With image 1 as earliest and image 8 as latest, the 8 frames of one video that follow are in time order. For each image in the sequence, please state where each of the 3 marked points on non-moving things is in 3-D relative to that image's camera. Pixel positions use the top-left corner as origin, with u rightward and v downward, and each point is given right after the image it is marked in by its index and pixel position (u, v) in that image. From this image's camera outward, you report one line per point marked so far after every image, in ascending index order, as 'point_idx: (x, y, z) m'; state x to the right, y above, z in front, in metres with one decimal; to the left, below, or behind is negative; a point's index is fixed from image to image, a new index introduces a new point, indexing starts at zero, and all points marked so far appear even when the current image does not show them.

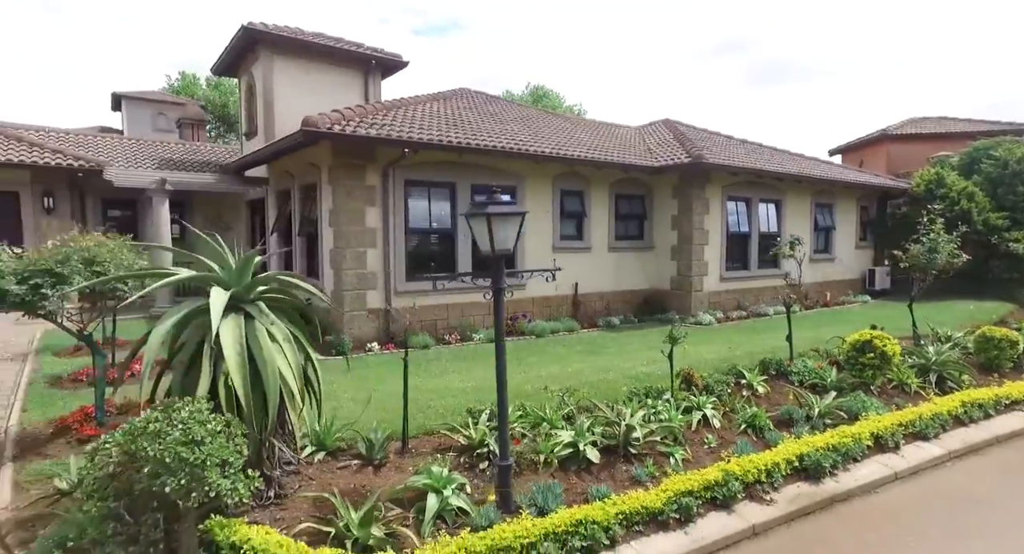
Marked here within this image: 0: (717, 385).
0: (+2.4, -1.2, +6.9) m
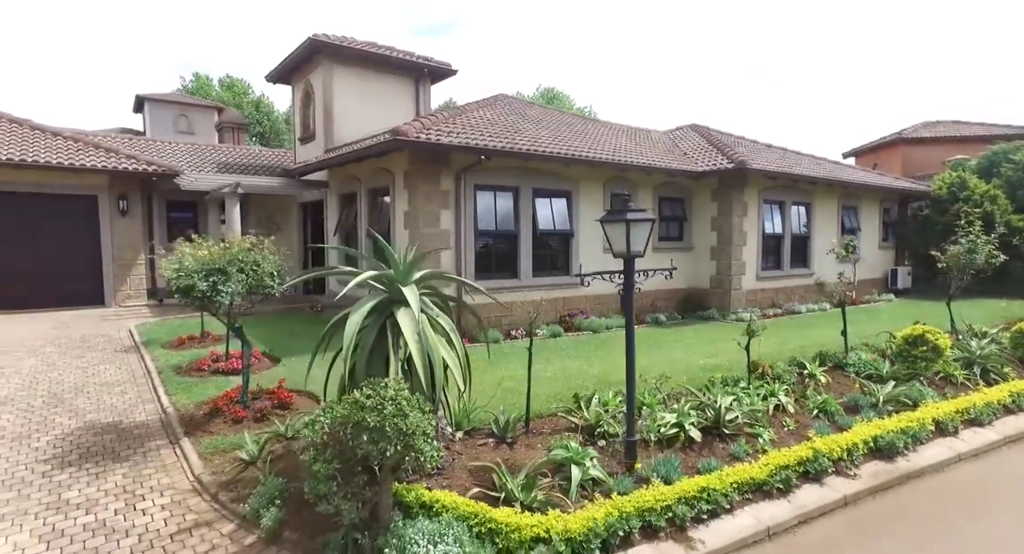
0: (+3.5, -1.2, +7.5) m
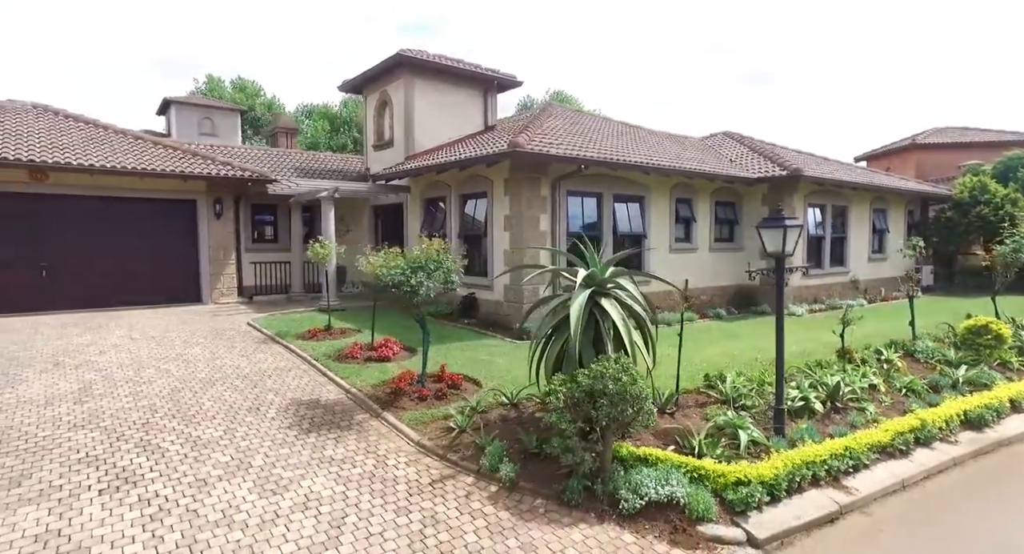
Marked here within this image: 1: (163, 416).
0: (+5.2, -1.2, +8.5) m
1: (-3.7, -1.5, +6.3) m
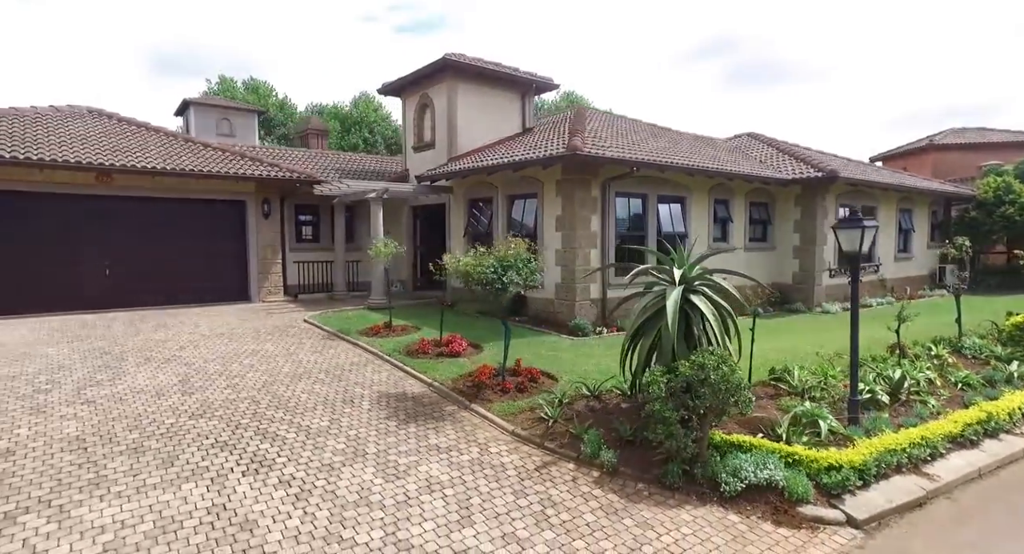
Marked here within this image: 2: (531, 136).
0: (+6.2, -1.2, +8.8) m
1: (-2.7, -1.5, +6.6) m
2: (+0.5, +3.5, +14.6) m
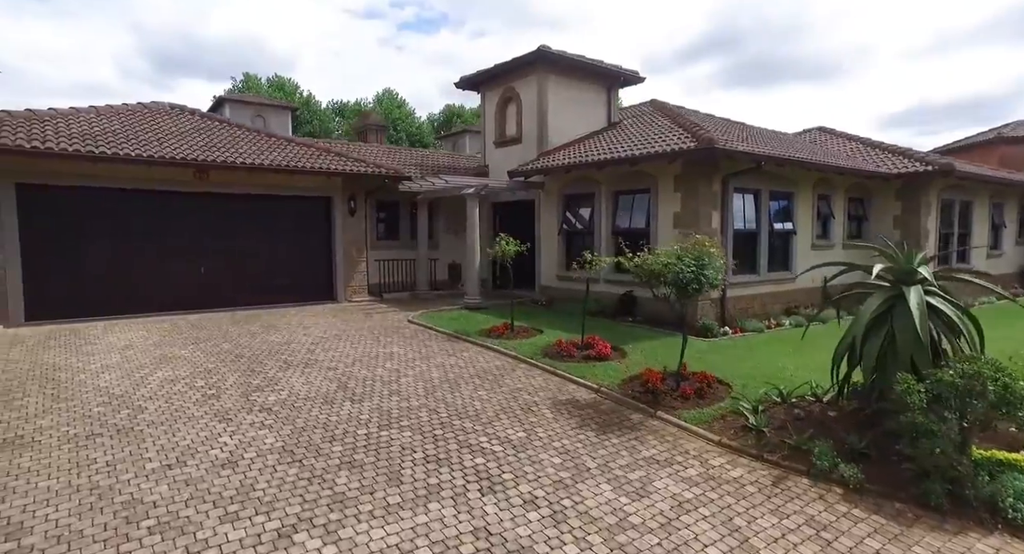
0: (+8.3, -1.1, +8.3) m
1: (-0.7, -1.5, +6.2) m
2: (+2.7, +3.5, +14.1) m
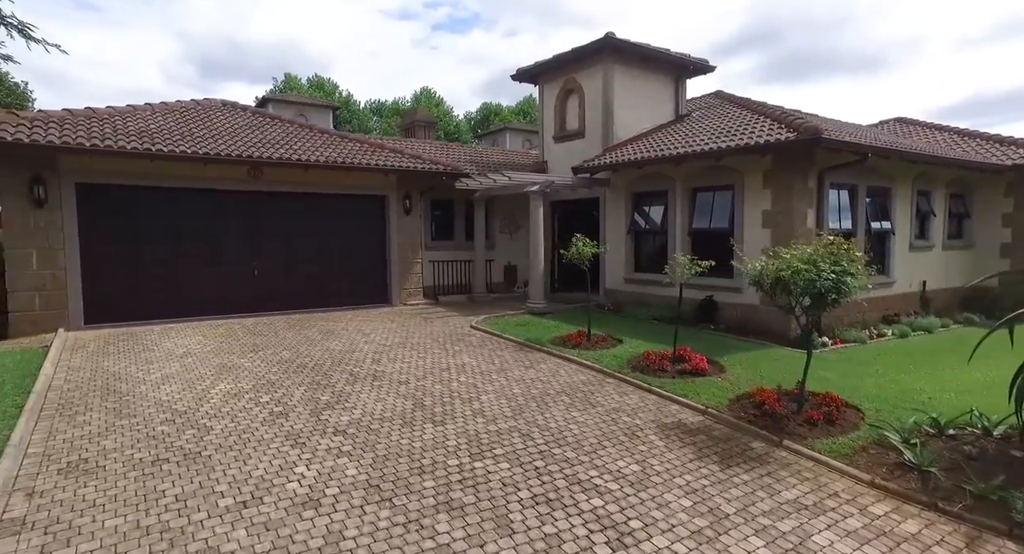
0: (+9.4, -1.2, +7.0) m
1: (+0.3, -1.5, +5.4) m
2: (+4.1, +3.5, +13.1) m
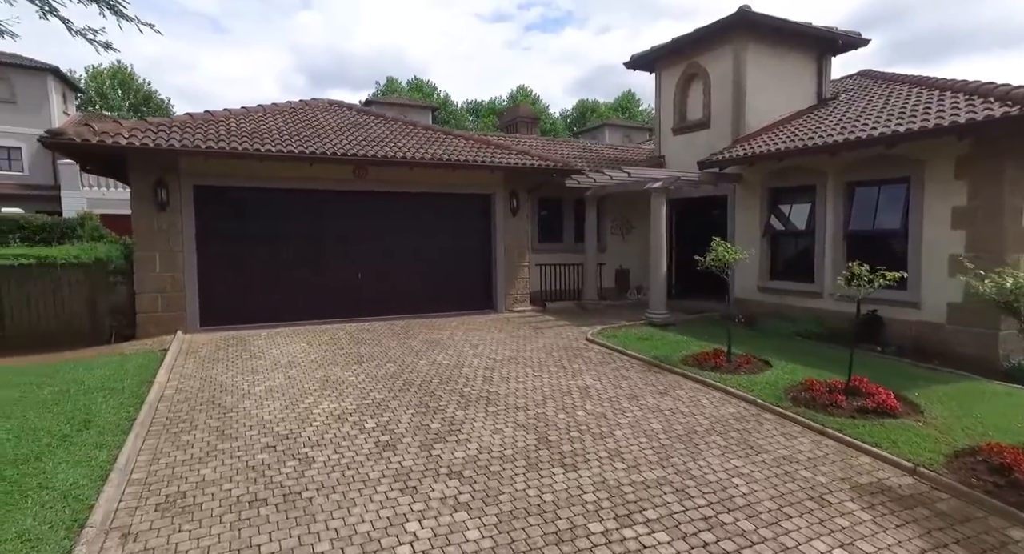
0: (+10.6, -1.5, +4.5) m
1: (+1.4, -1.7, +4.3) m
2: (+6.4, +3.3, +11.3) m
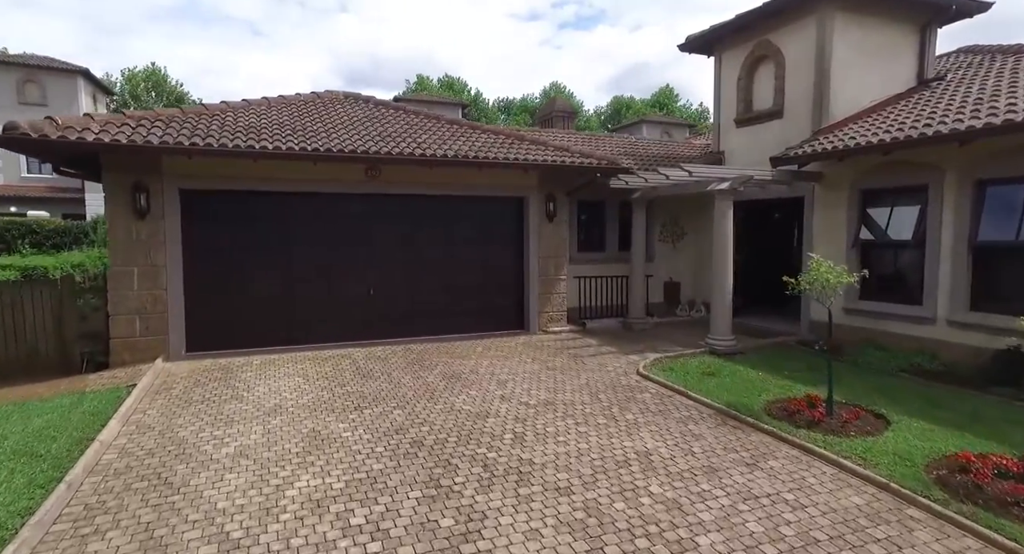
0: (+10.8, -1.8, +2.3) m
1: (+1.6, -2.0, +2.6) m
2: (+7.0, +3.0, +9.3) m
